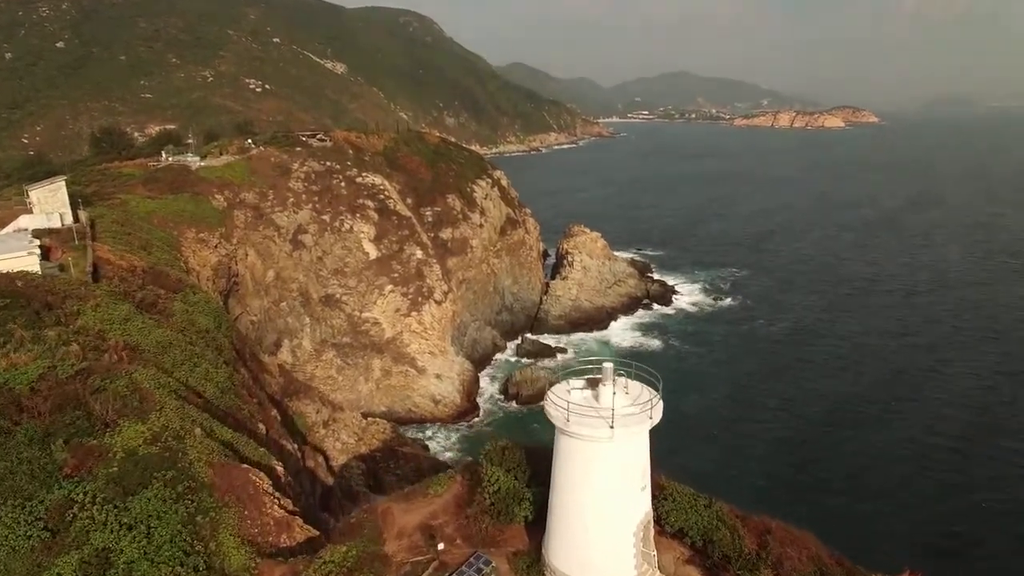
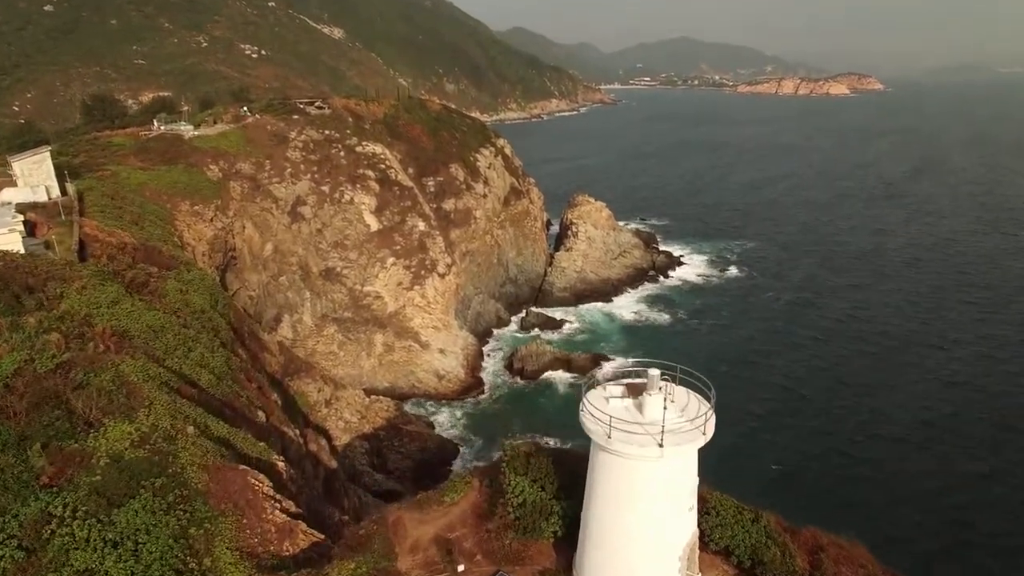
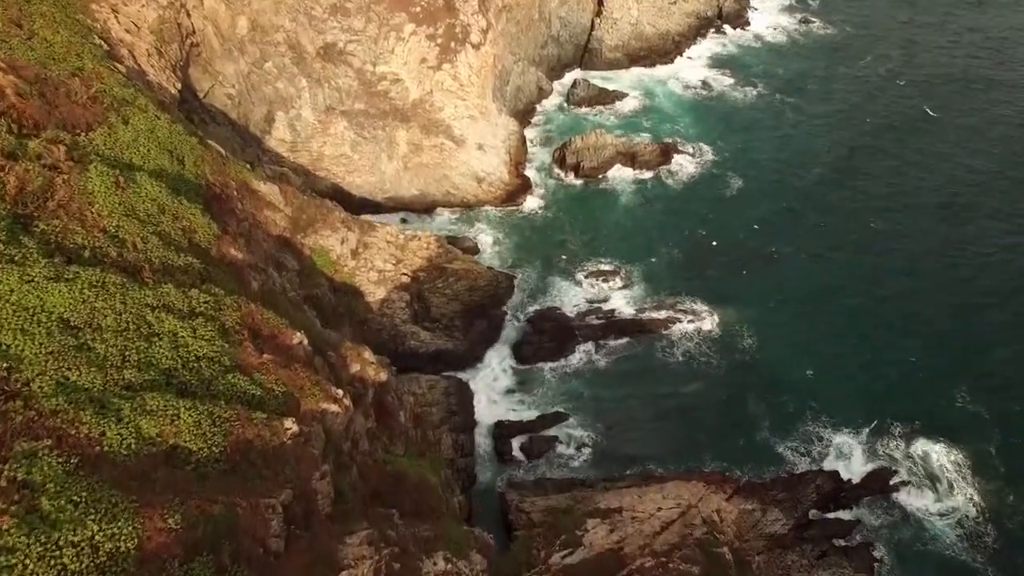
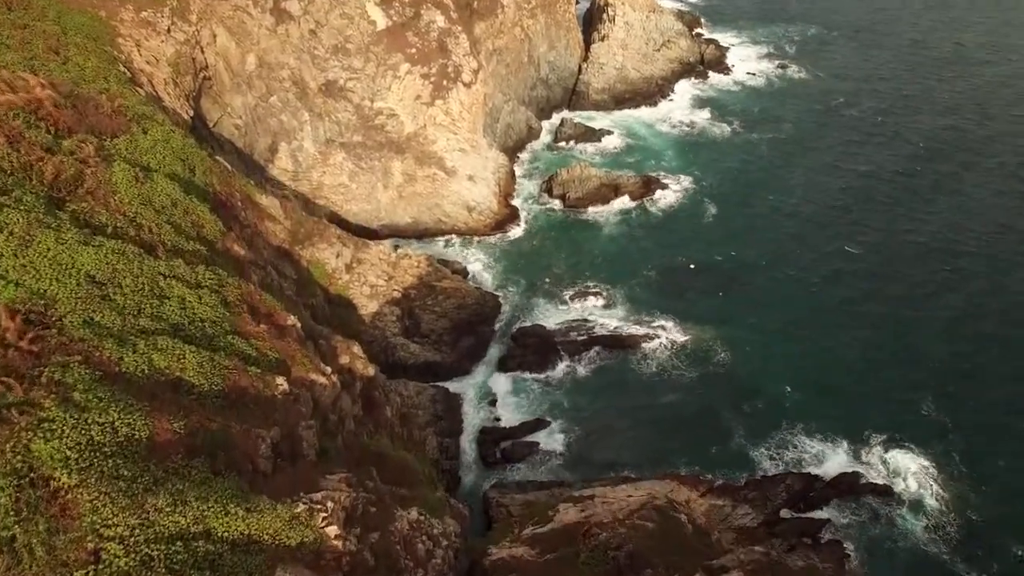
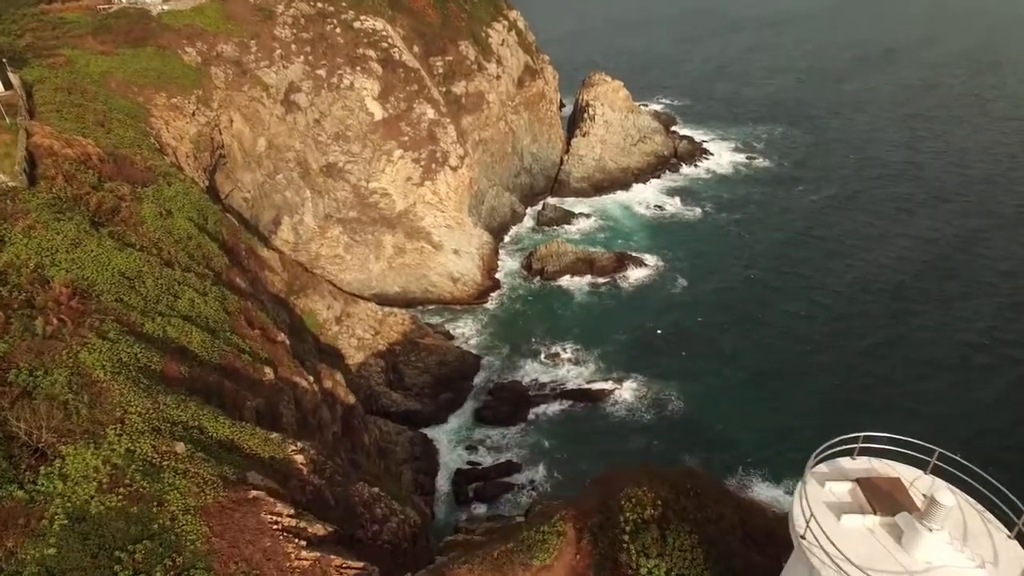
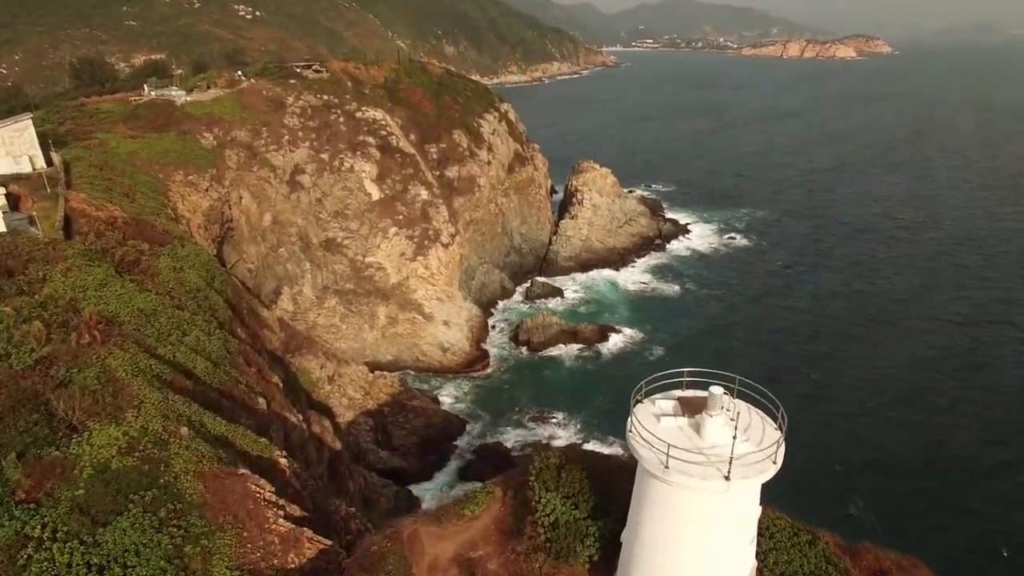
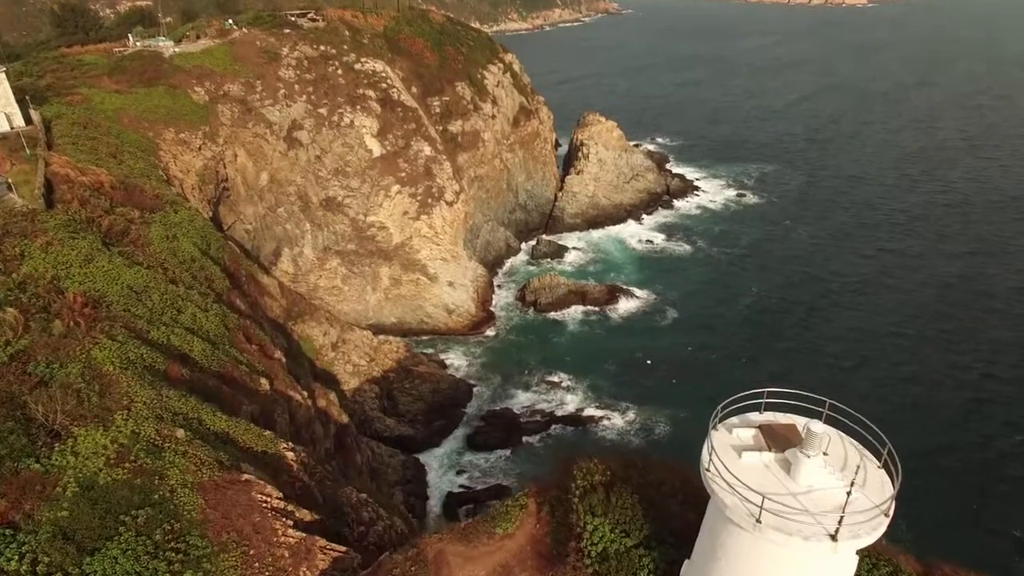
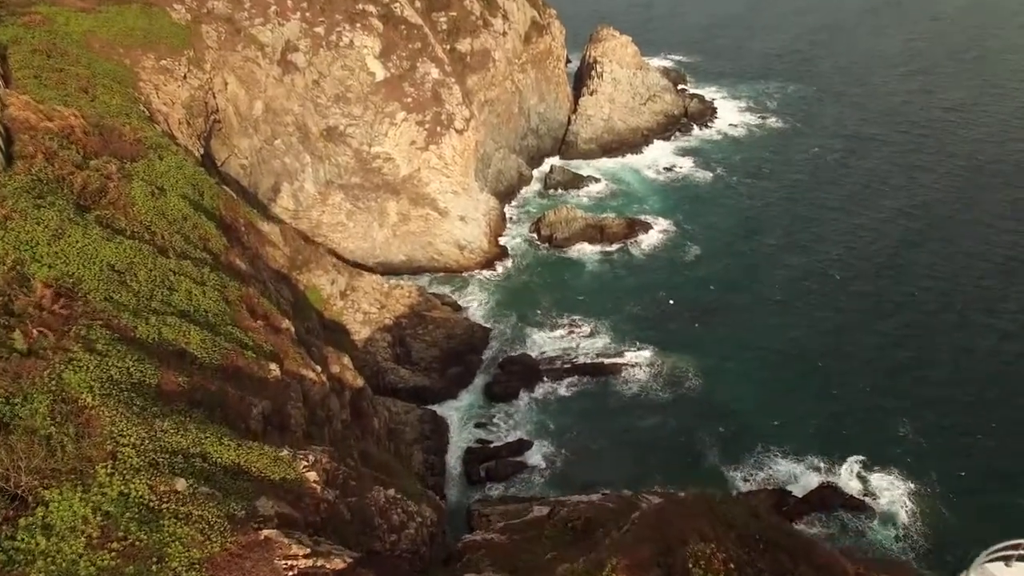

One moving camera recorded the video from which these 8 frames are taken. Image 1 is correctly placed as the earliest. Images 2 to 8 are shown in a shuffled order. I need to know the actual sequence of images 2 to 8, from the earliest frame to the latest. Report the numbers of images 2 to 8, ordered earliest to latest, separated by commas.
2, 6, 7, 5, 8, 4, 3
